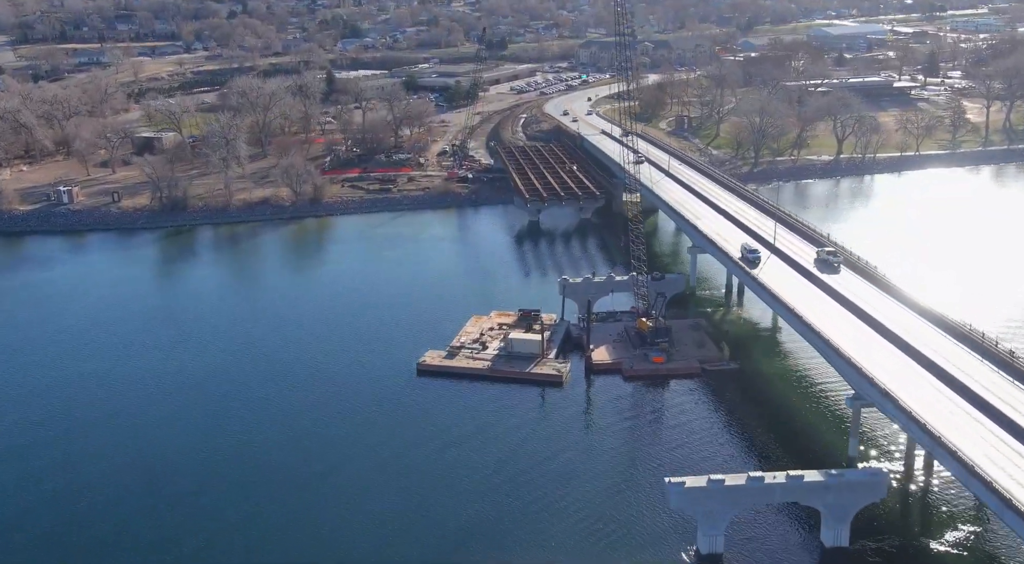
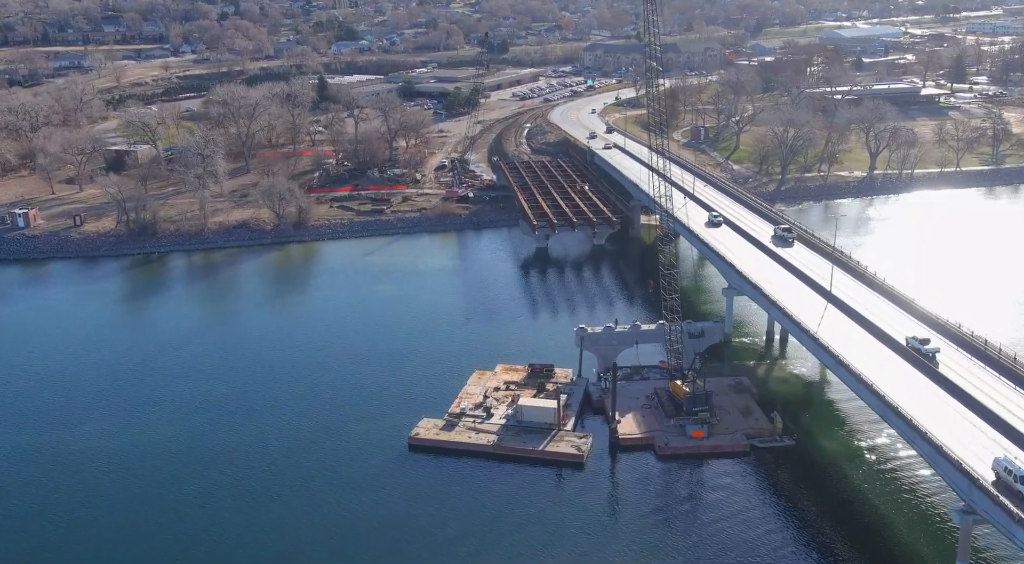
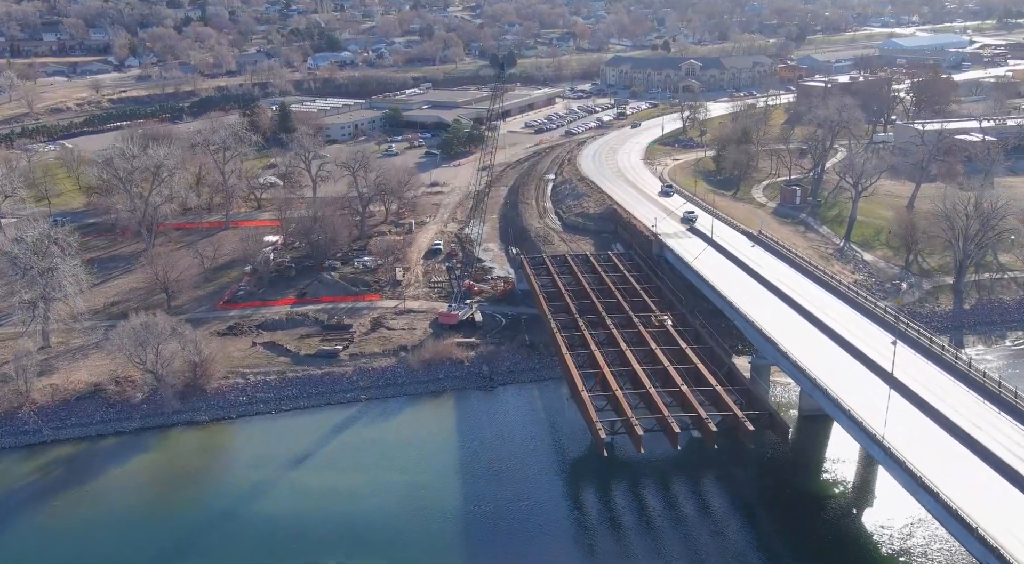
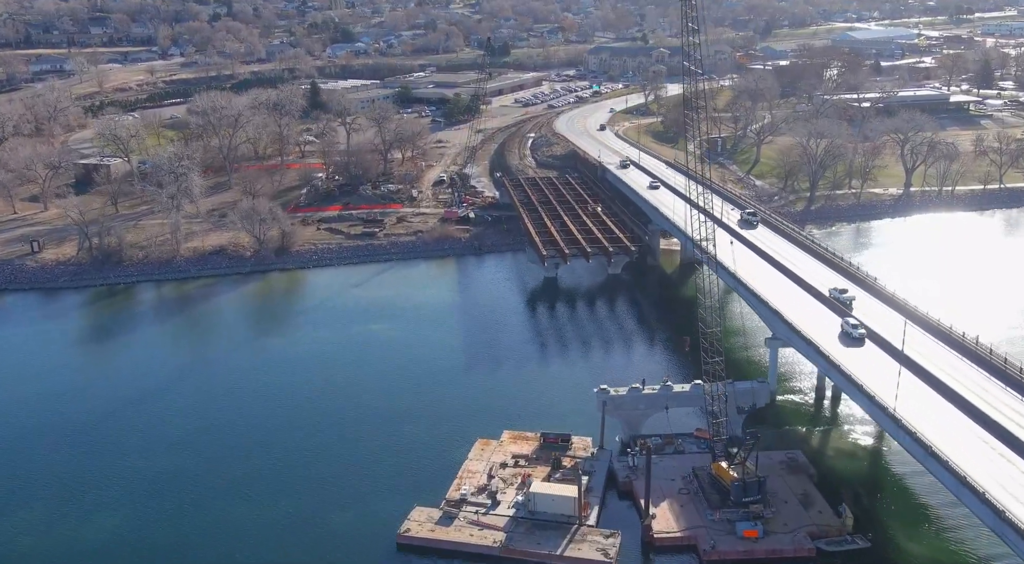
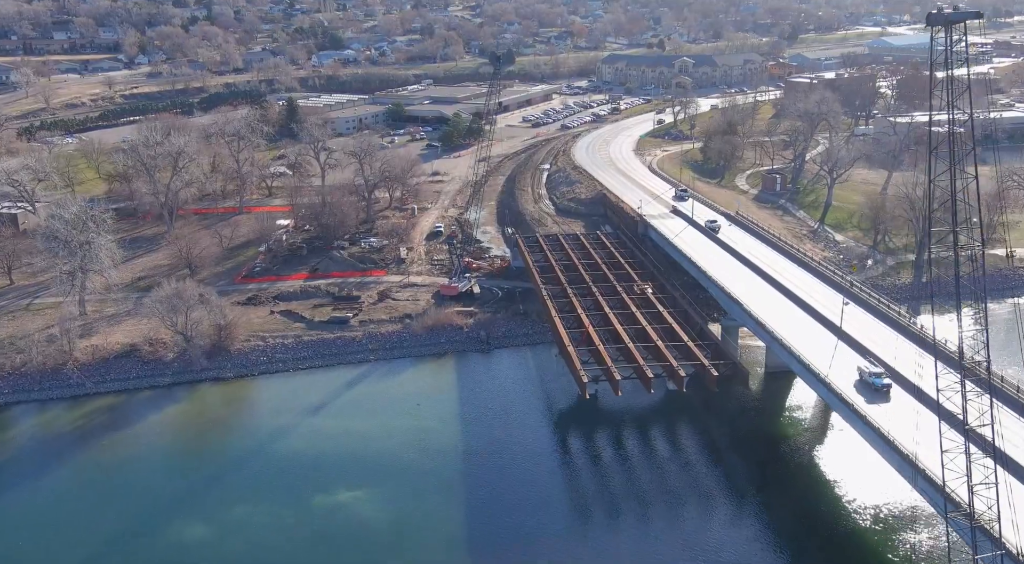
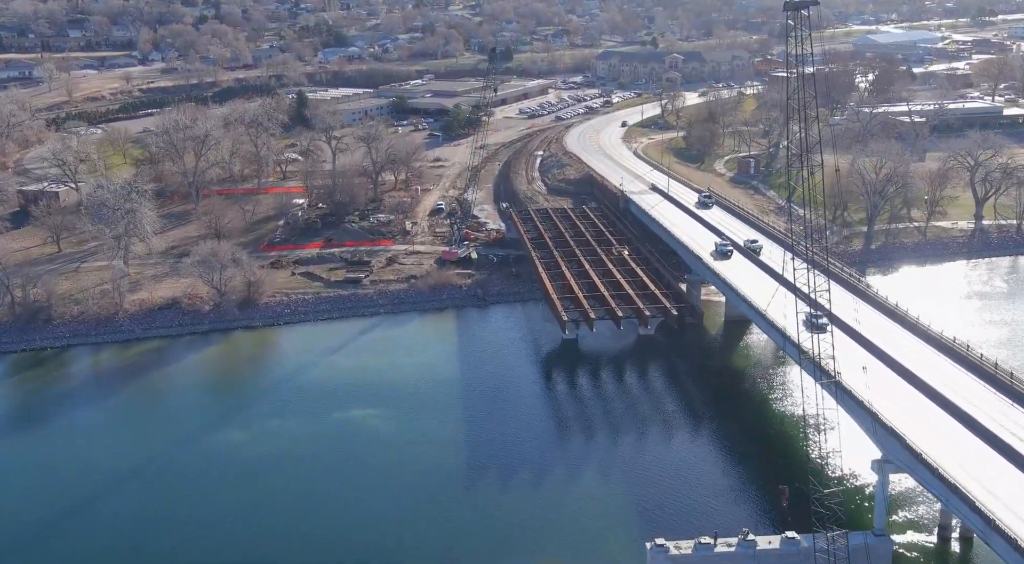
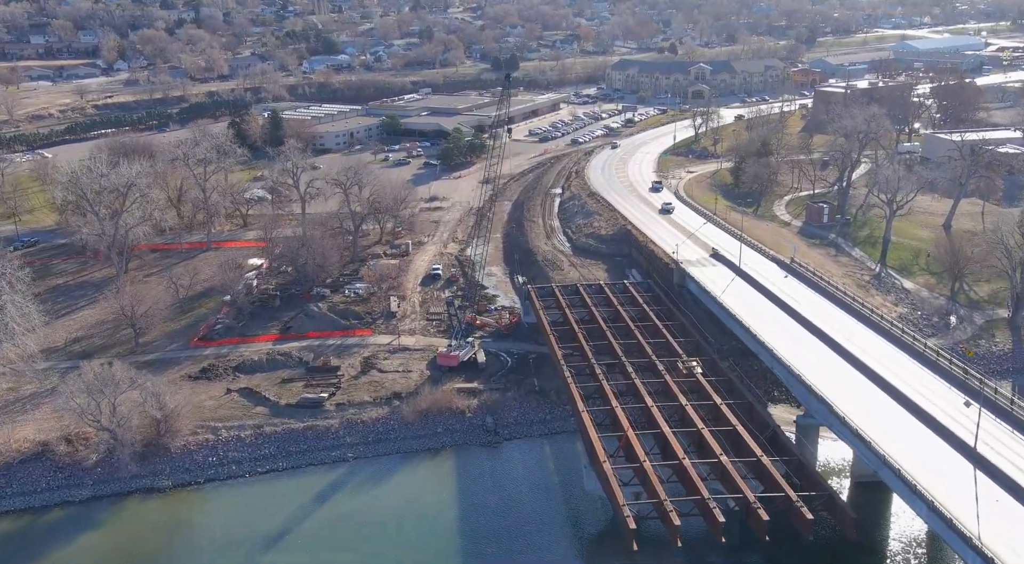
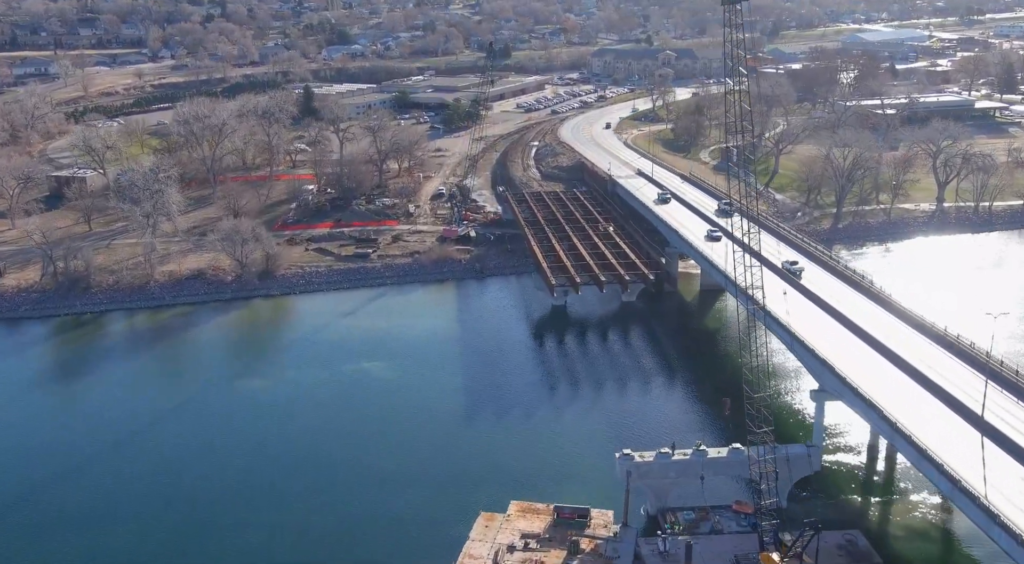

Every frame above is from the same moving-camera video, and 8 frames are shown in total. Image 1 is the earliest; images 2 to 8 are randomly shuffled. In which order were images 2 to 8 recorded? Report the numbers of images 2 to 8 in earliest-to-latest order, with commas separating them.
2, 4, 8, 6, 5, 3, 7
